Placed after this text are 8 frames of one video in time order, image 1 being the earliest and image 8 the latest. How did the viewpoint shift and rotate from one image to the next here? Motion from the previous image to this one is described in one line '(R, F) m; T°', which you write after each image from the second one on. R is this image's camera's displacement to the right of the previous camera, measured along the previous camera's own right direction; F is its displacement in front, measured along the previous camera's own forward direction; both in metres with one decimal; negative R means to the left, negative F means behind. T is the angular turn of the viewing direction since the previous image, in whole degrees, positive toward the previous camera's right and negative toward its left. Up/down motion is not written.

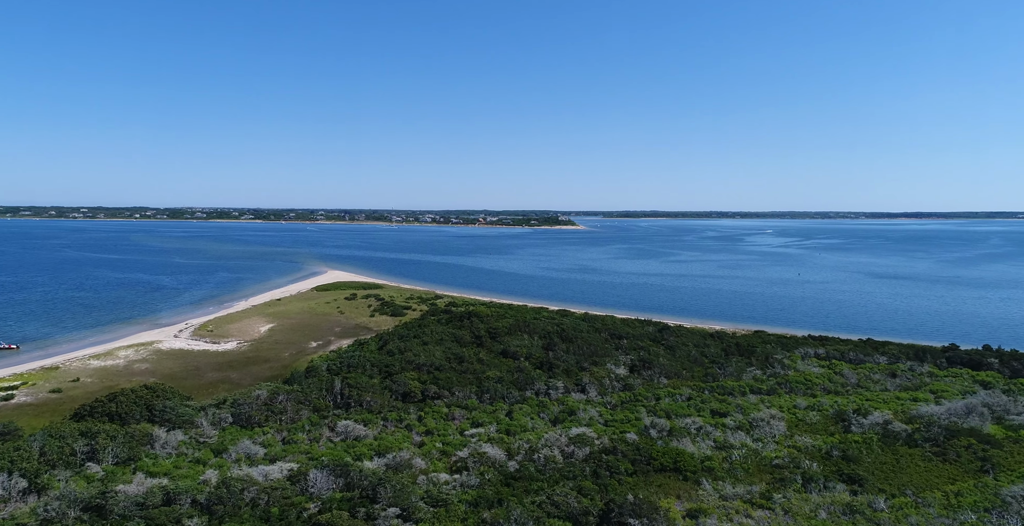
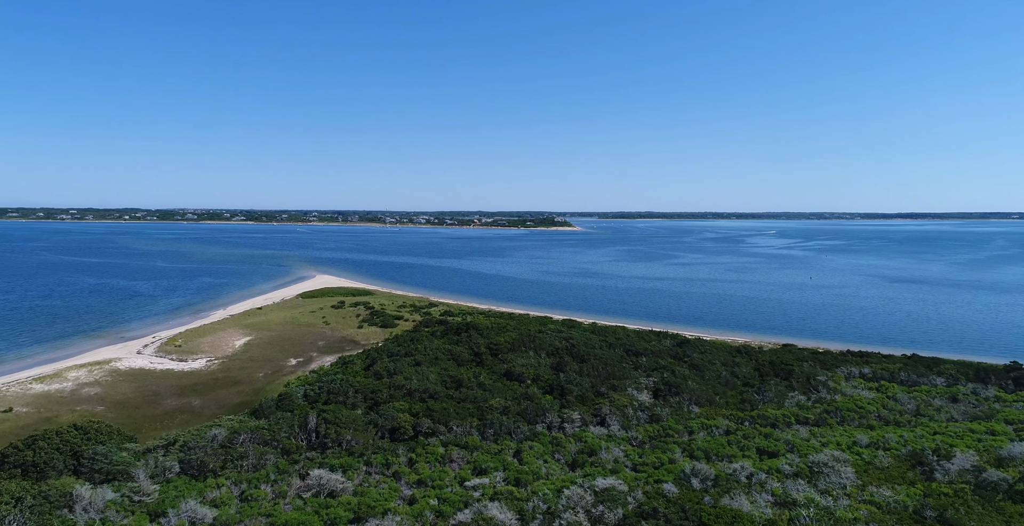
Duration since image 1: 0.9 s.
(-0.4, +3.1) m; +1°
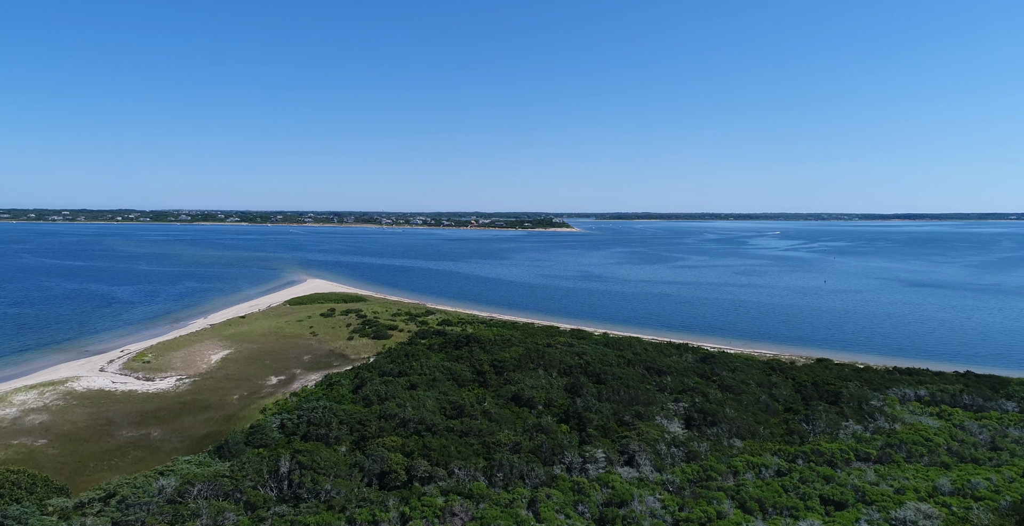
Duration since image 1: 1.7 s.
(-0.4, +2.8) m; 0°
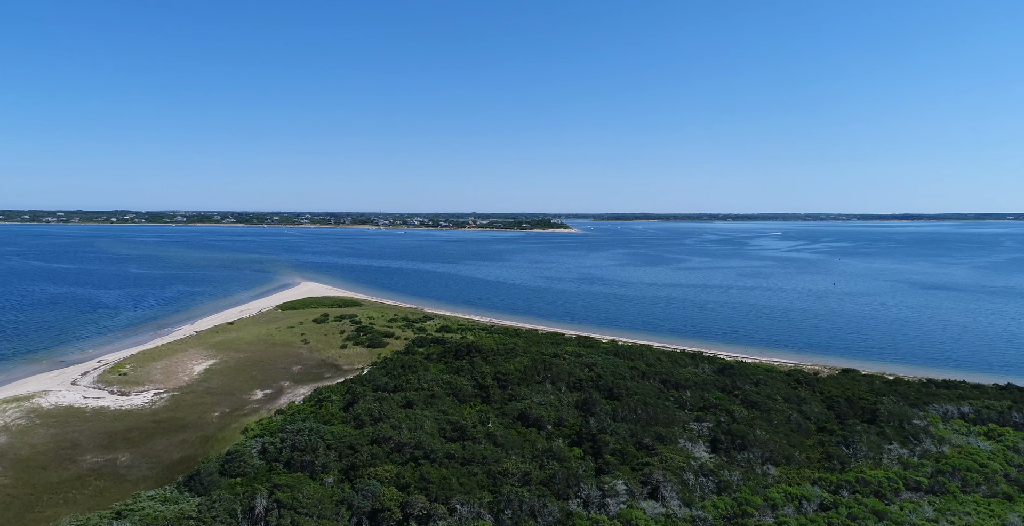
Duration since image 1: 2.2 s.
(-0.2, +1.7) m; 0°
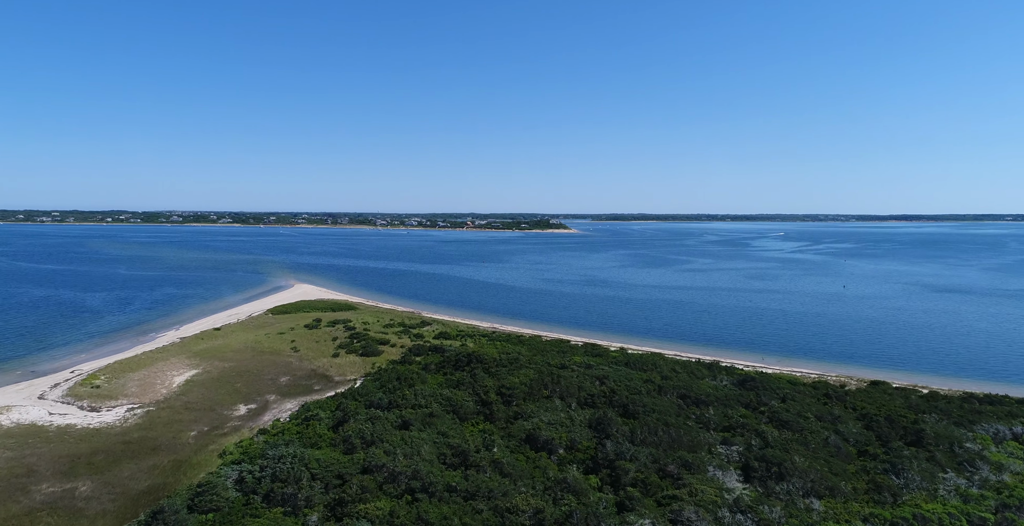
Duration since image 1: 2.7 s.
(-0.3, +1.7) m; 0°
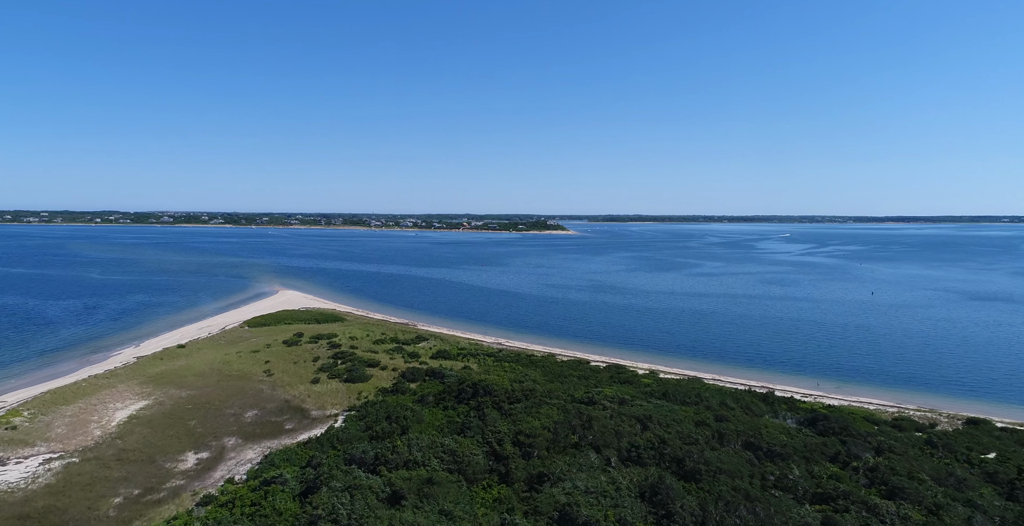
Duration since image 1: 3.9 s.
(-0.7, +4.2) m; 0°
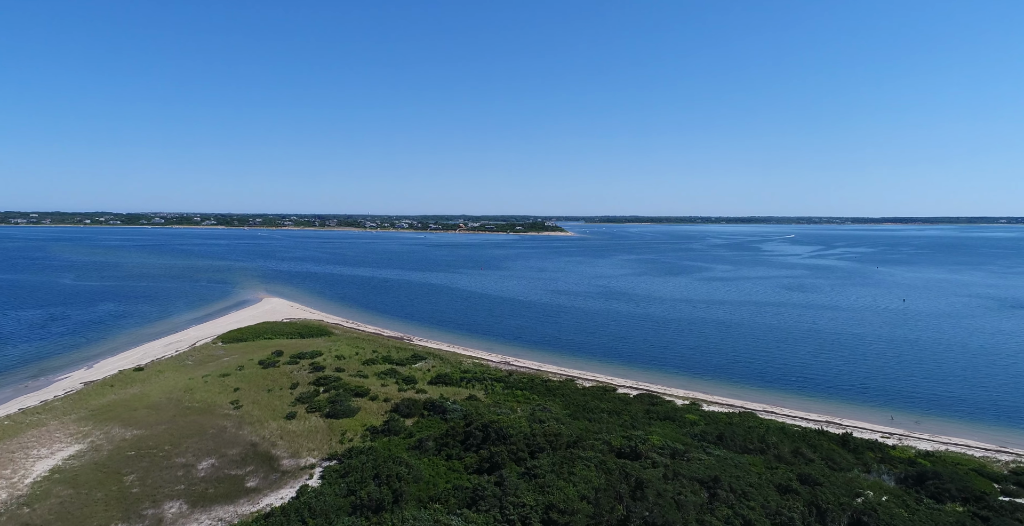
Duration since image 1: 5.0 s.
(-0.6, +3.9) m; 0°
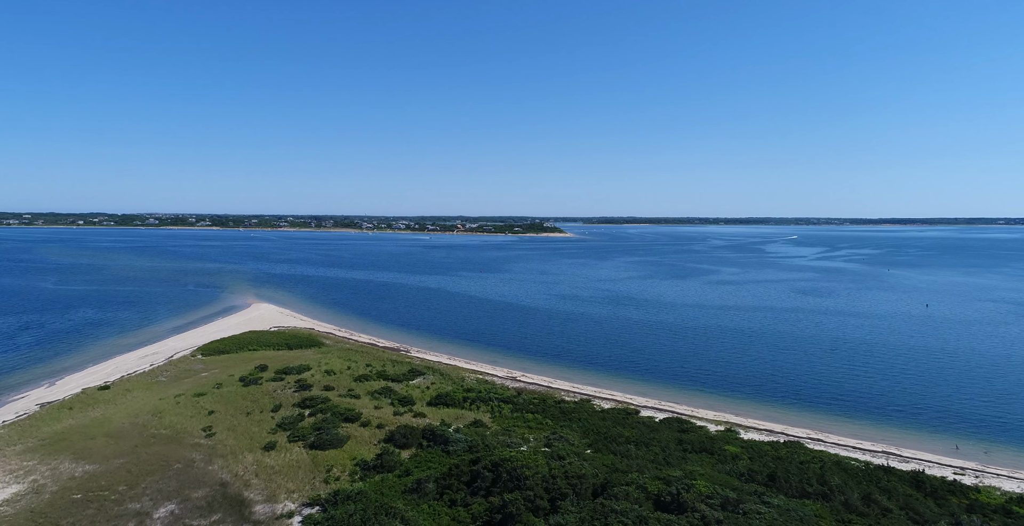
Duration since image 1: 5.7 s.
(-0.4, +2.5) m; 0°
